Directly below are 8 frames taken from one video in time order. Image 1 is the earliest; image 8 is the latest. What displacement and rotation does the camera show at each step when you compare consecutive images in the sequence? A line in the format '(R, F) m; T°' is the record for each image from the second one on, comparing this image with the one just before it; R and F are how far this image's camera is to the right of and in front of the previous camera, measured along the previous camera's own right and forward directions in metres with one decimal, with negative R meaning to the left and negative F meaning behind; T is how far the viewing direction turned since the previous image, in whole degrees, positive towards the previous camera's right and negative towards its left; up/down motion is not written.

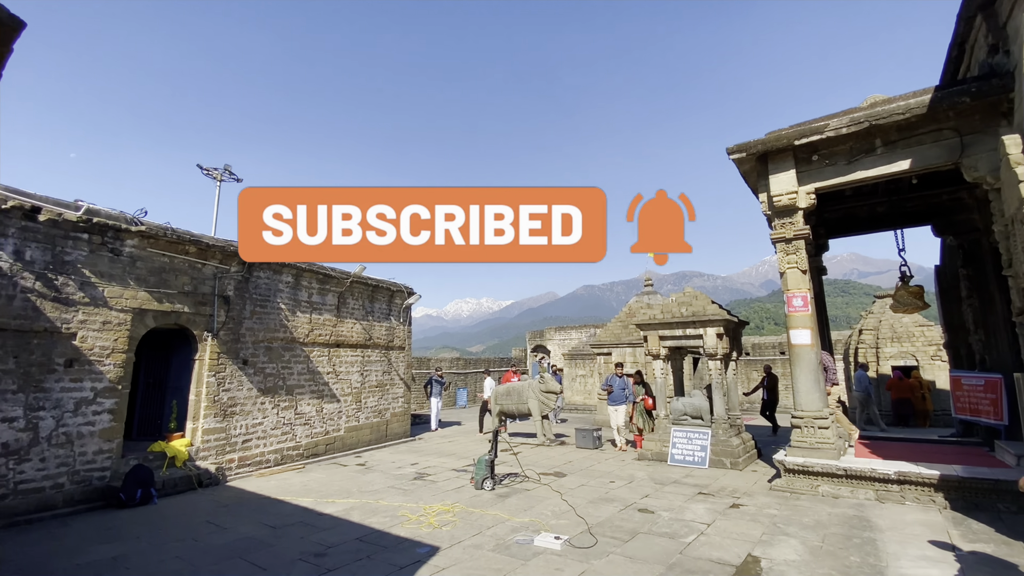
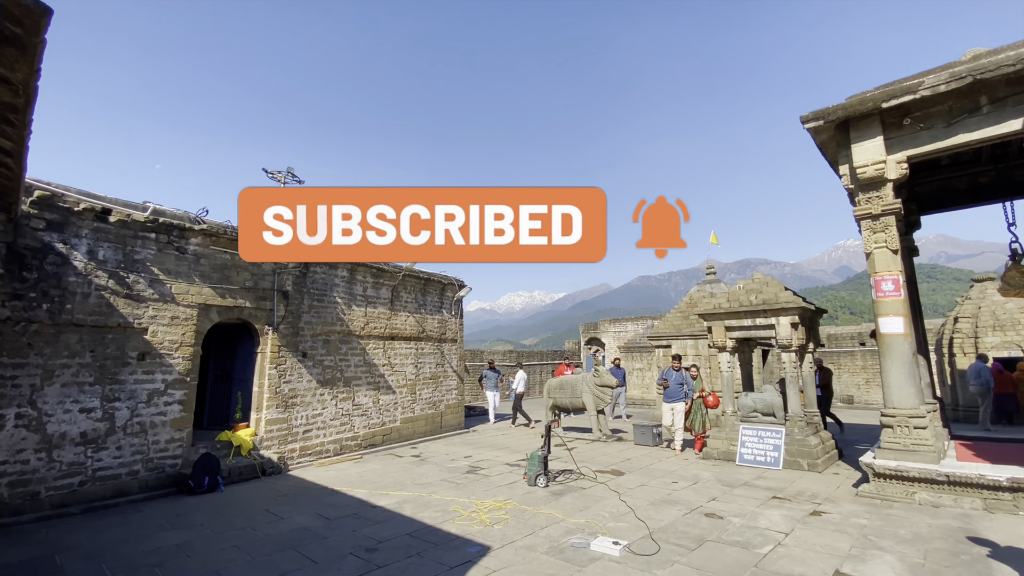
(0.0, +0.3) m; -7°
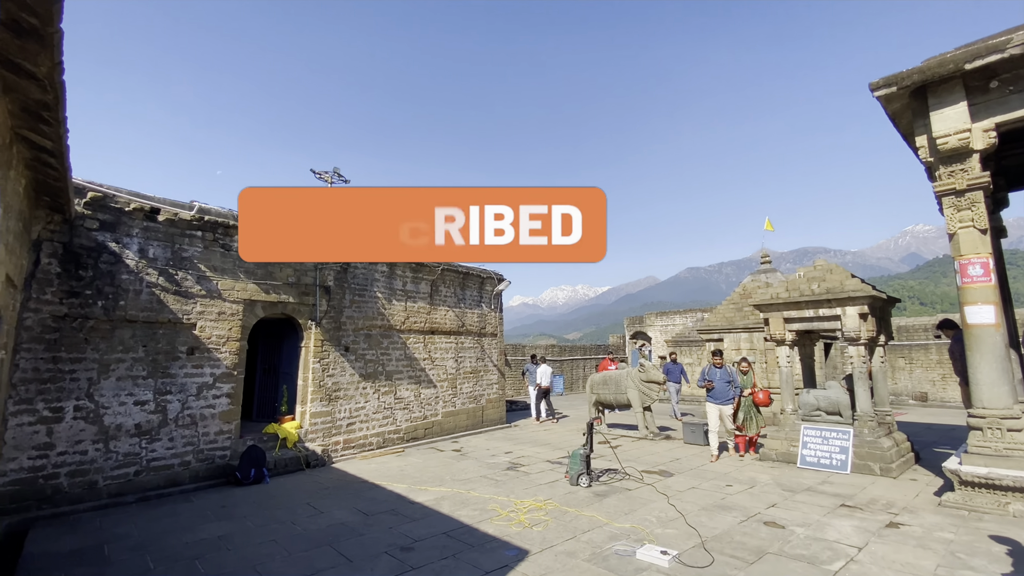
(+0.1, +0.3) m; -5°
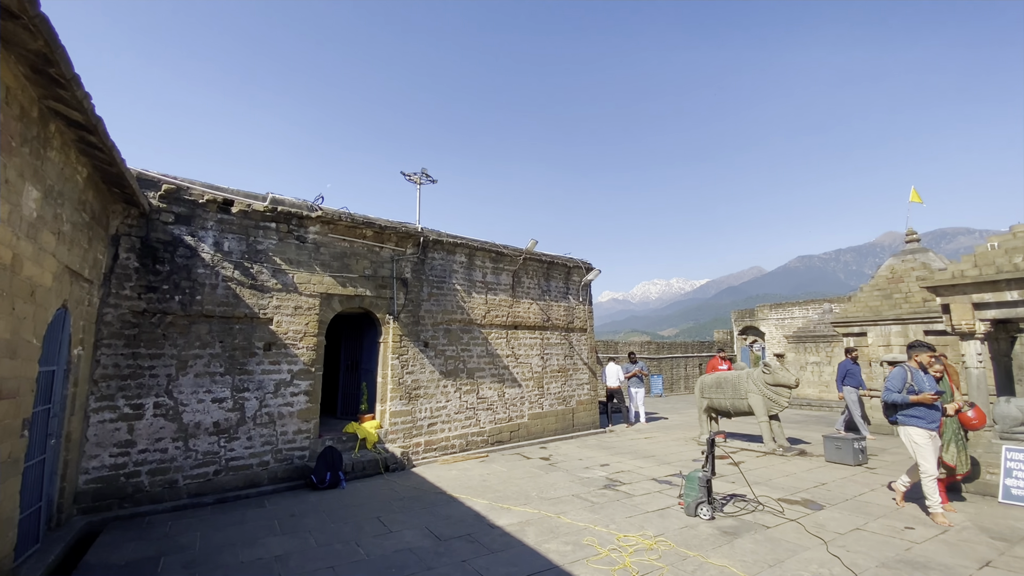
(-0.1, +1.1) m; -11°
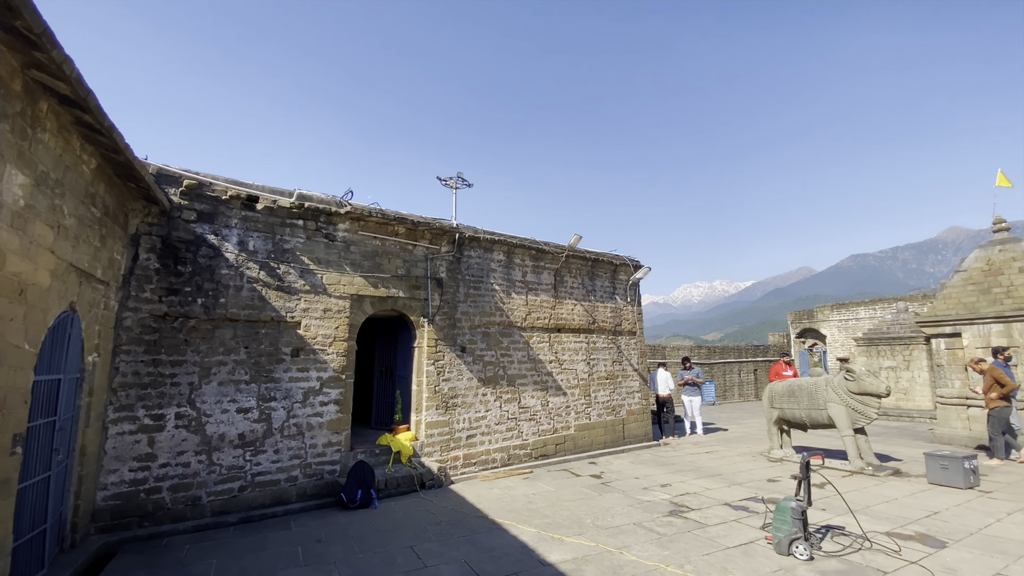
(-0.1, +0.7) m; -5°
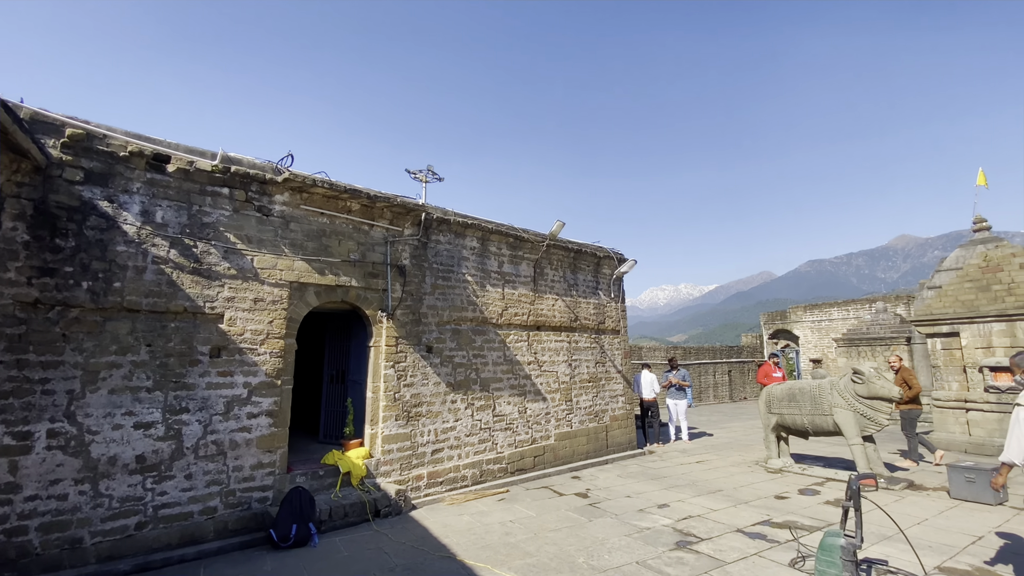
(-0.1, +1.1) m; +4°
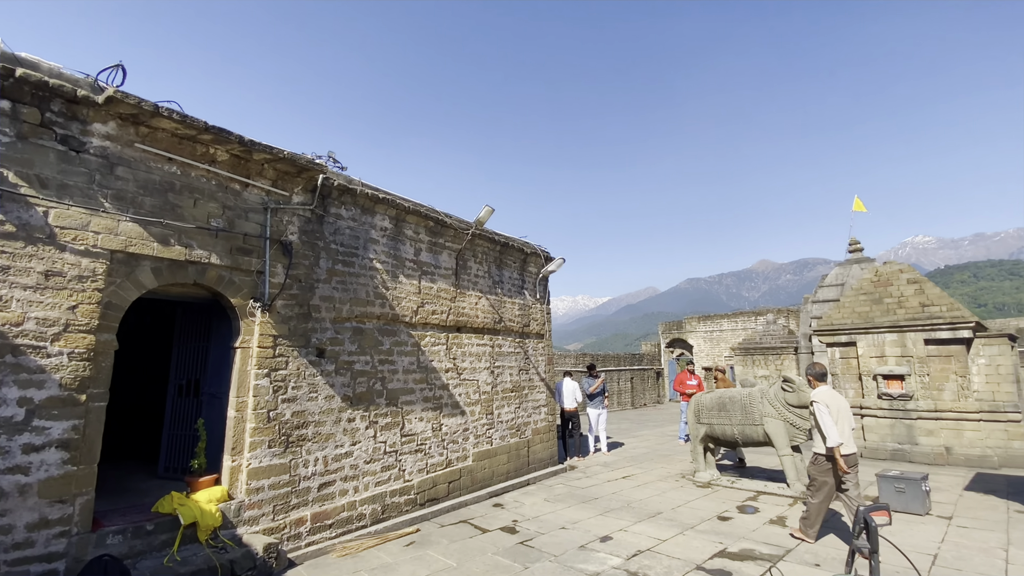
(-0.2, +1.2) m; +12°
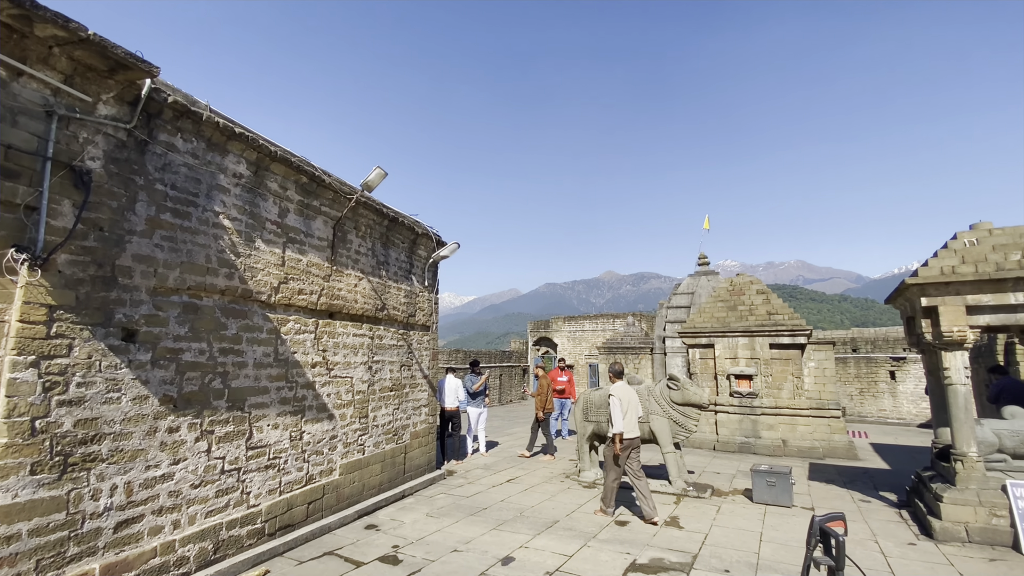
(-0.4, +0.9) m; +17°
